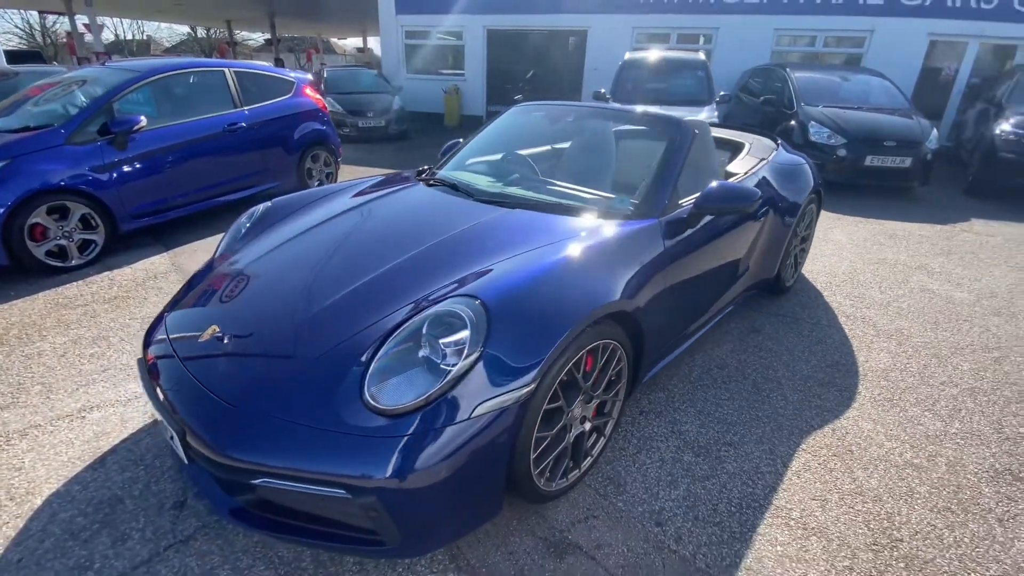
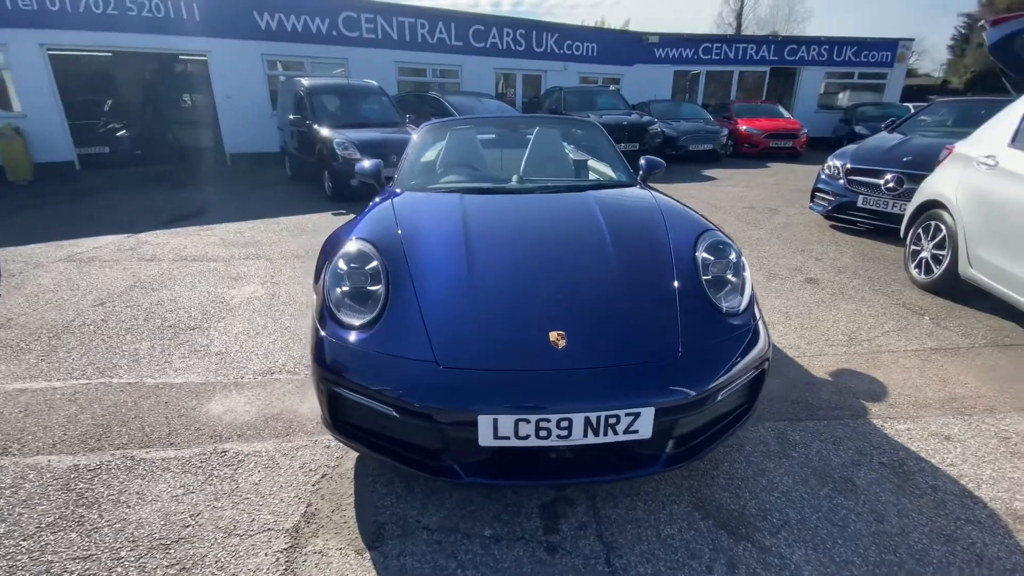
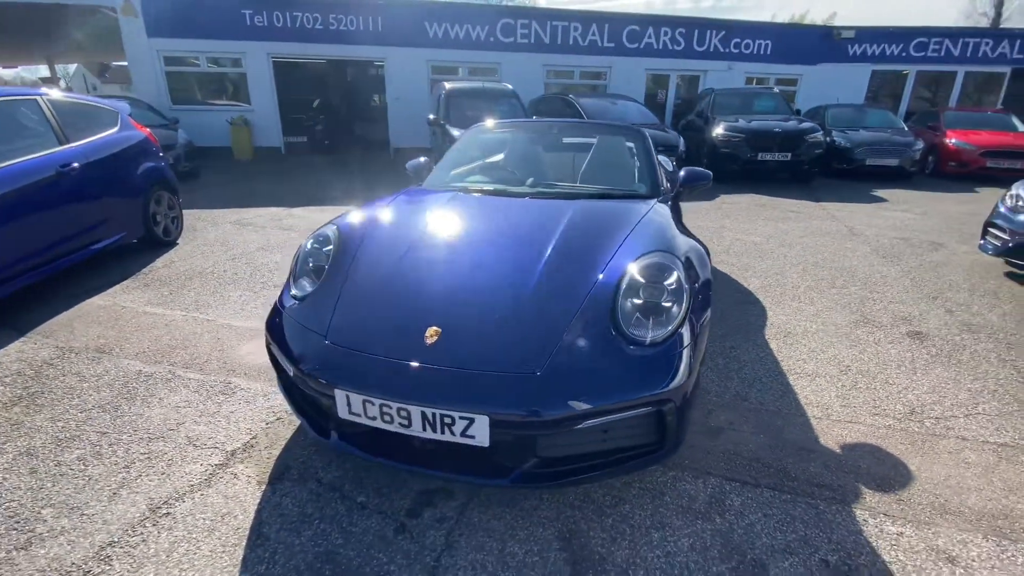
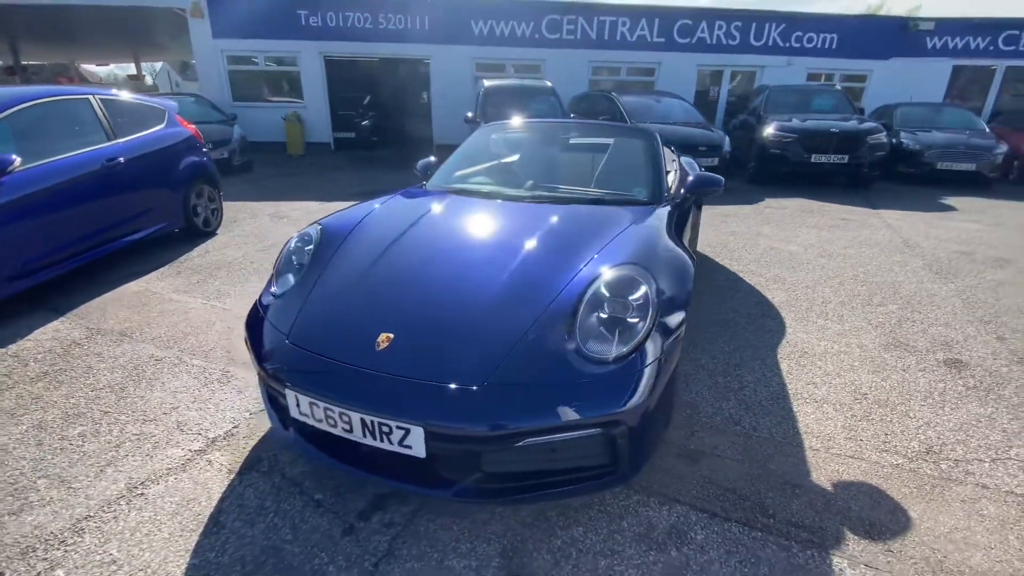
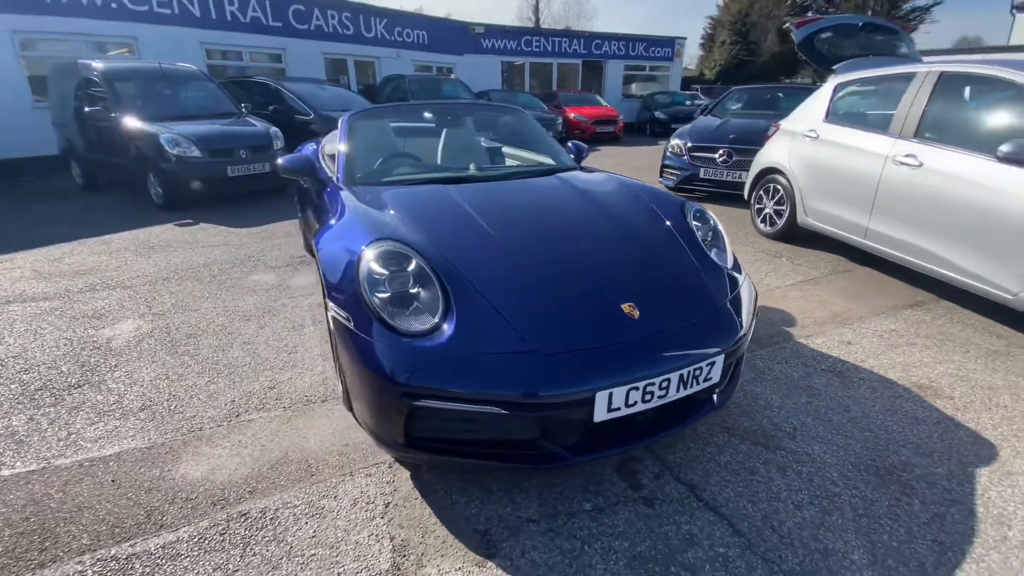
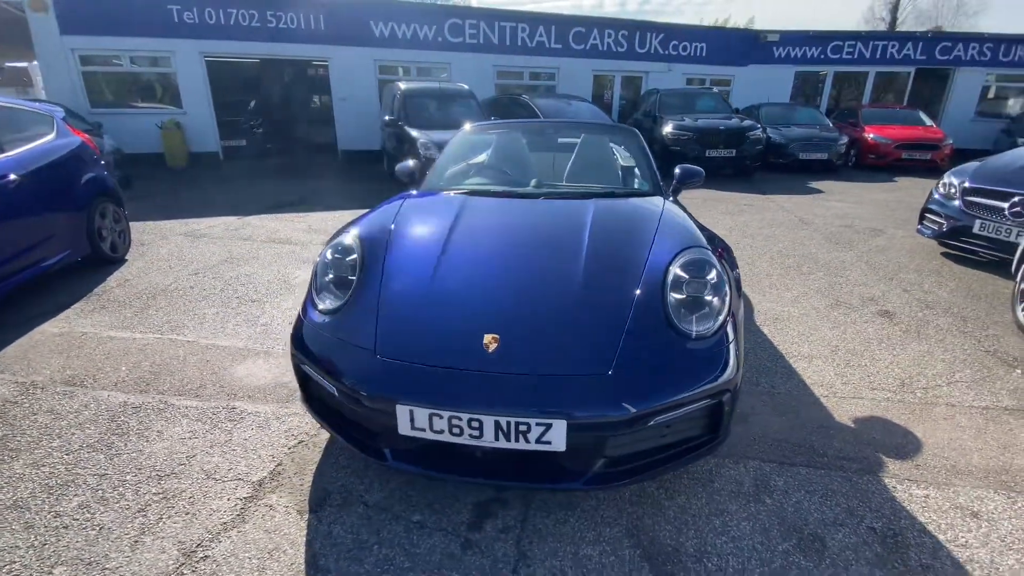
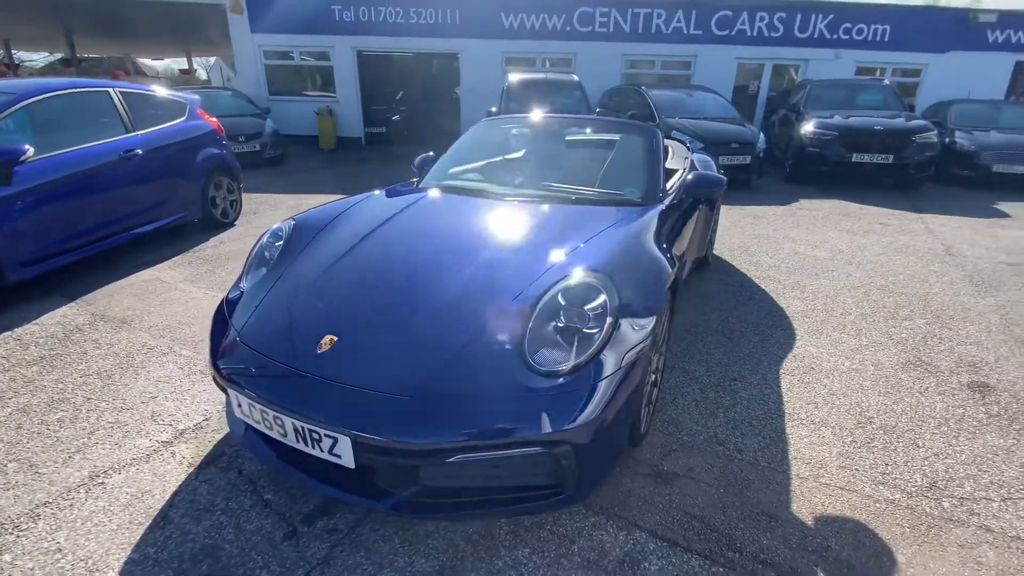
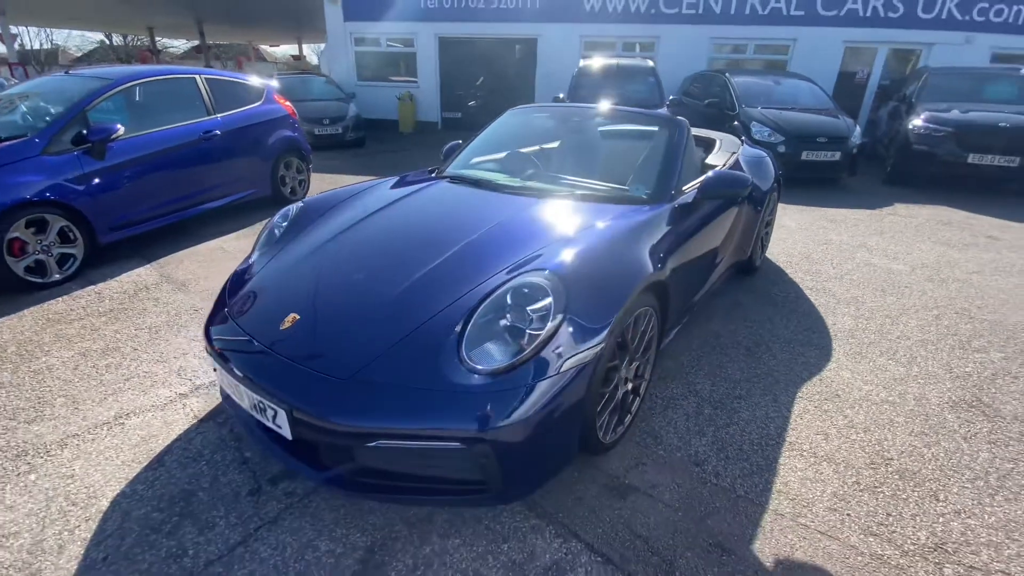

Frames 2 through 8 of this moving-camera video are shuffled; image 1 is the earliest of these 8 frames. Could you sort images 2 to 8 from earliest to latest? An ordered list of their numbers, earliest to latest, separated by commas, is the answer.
8, 7, 4, 3, 6, 2, 5
